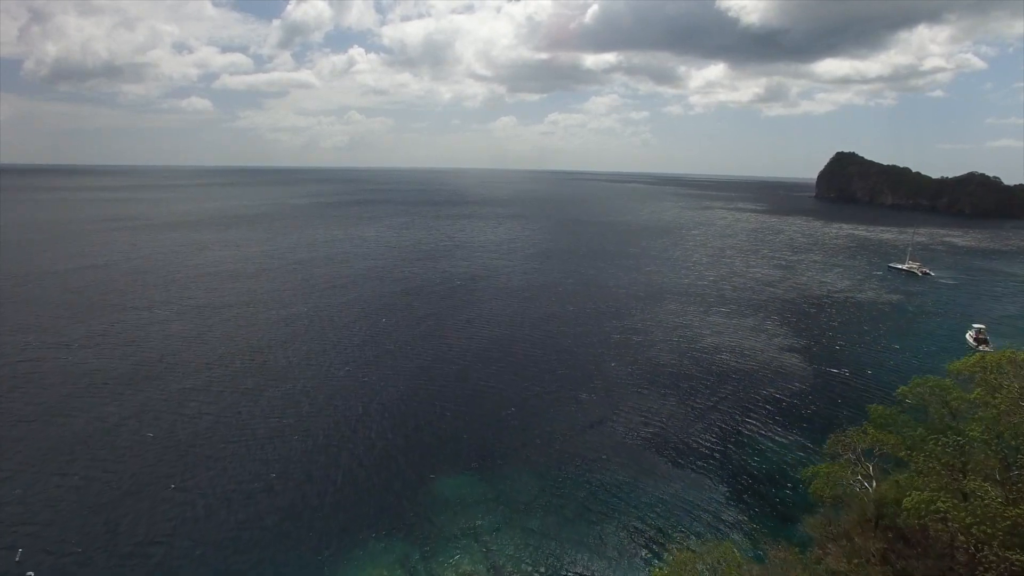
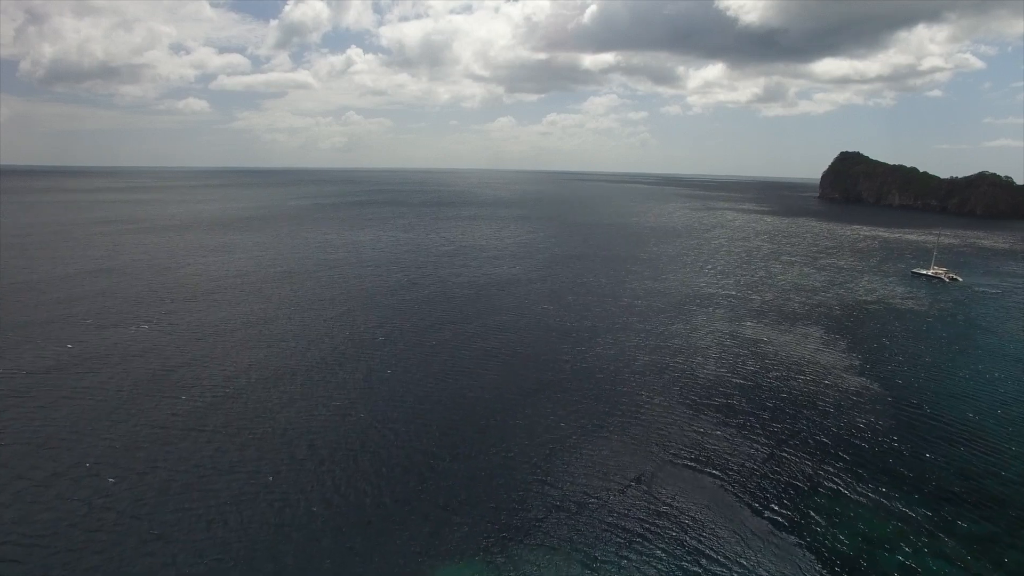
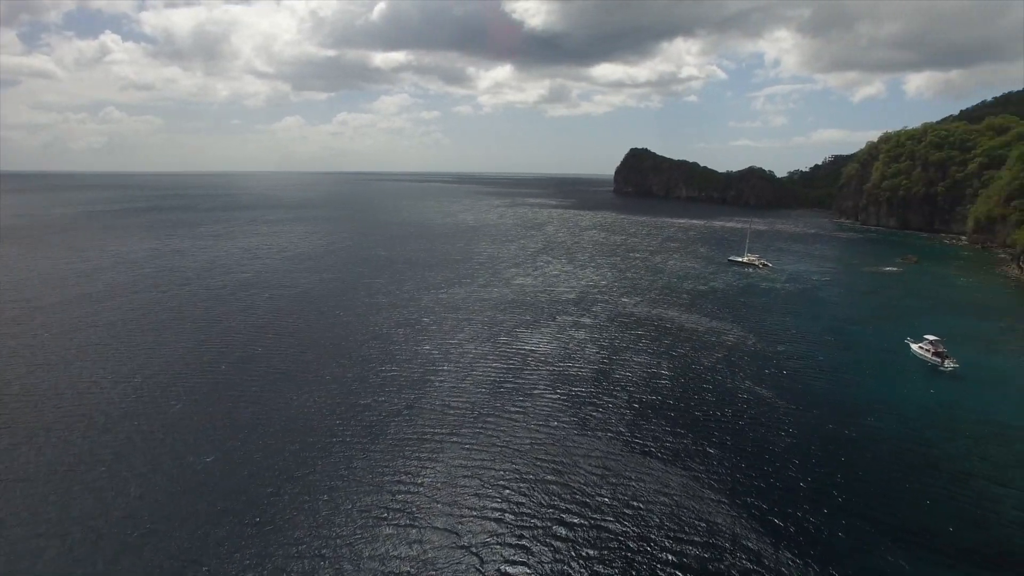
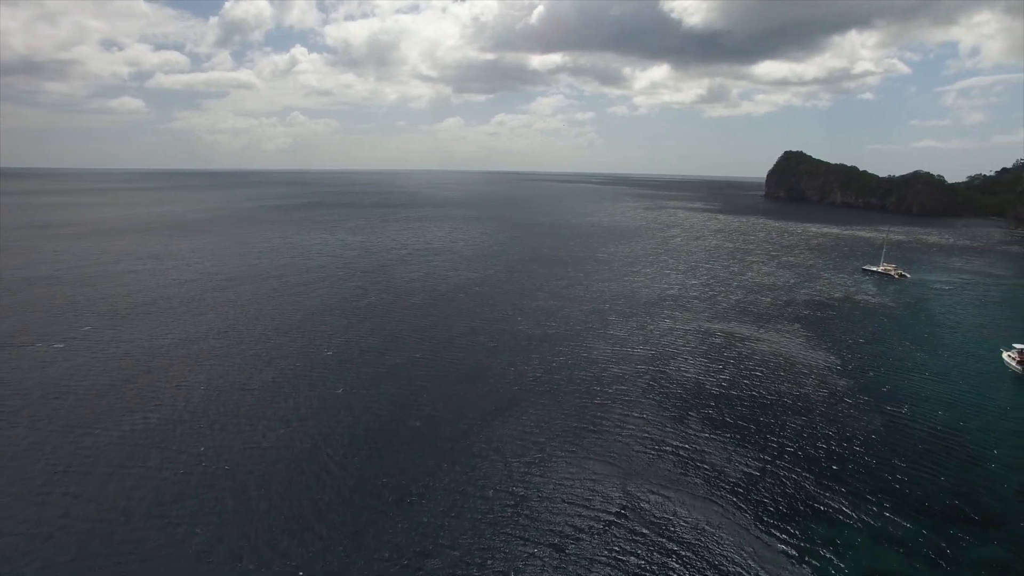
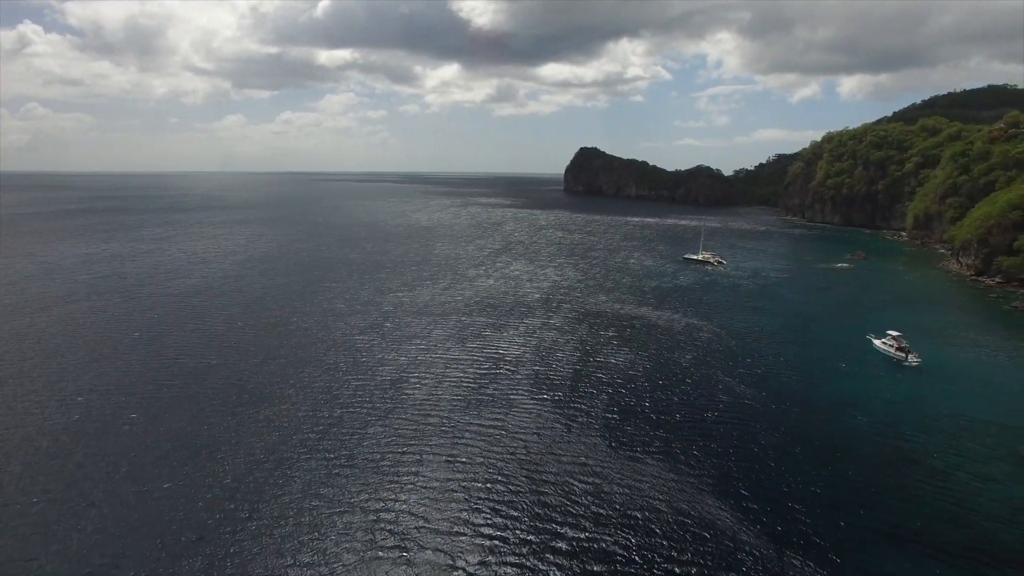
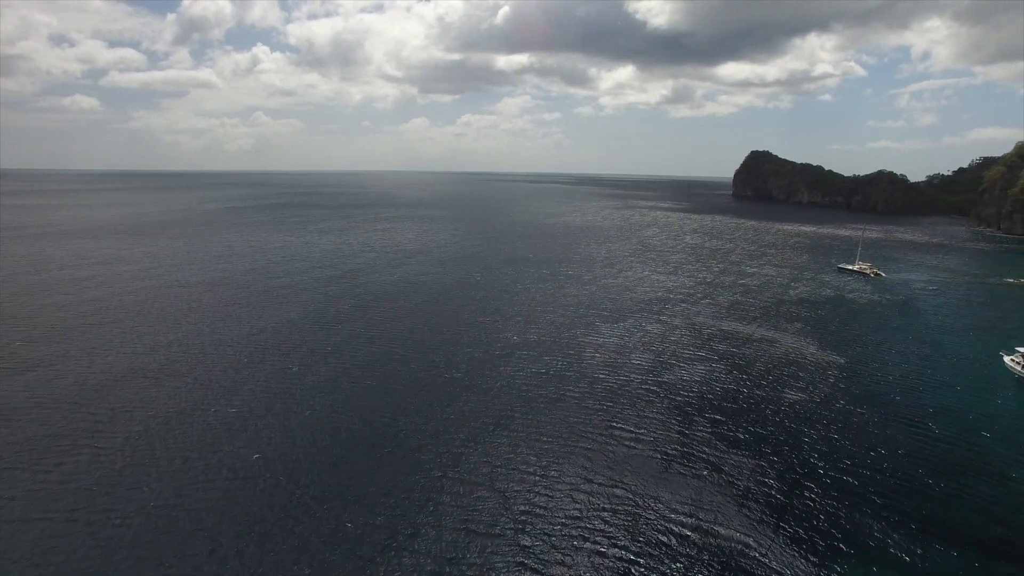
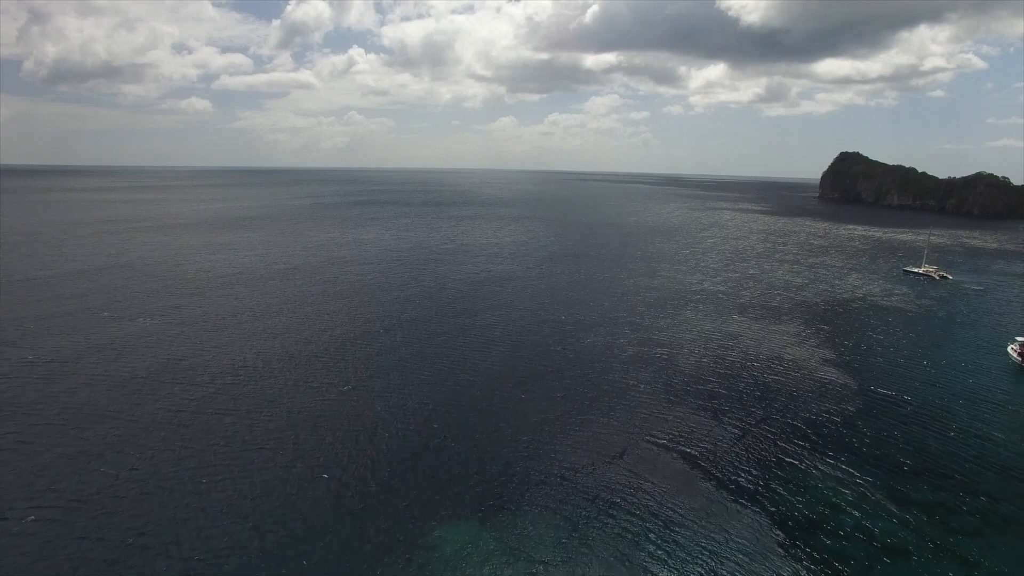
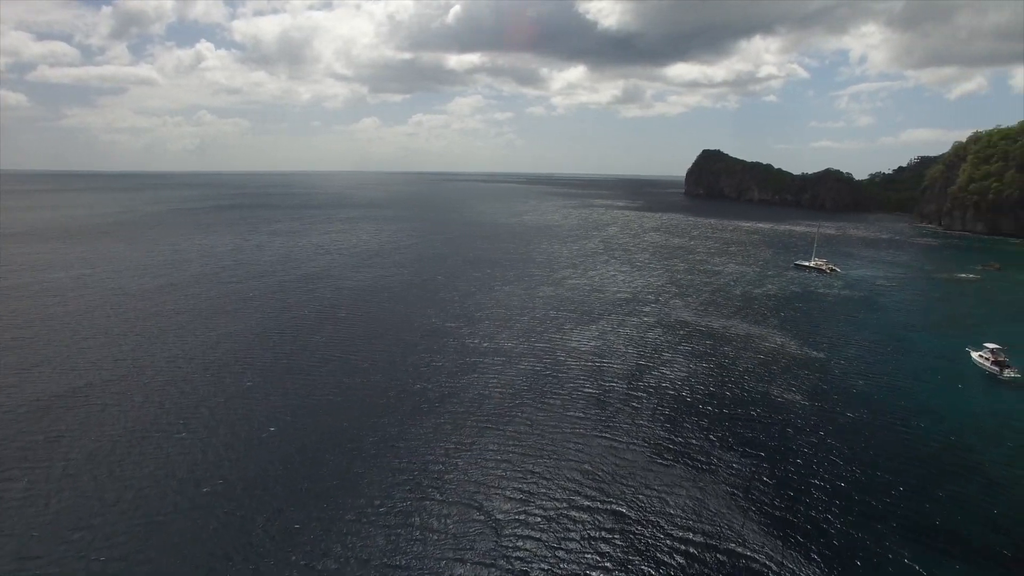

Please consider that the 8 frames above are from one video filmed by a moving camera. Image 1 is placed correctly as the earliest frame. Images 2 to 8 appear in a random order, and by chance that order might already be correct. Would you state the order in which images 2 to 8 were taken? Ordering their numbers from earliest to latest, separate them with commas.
7, 2, 4, 6, 8, 3, 5
